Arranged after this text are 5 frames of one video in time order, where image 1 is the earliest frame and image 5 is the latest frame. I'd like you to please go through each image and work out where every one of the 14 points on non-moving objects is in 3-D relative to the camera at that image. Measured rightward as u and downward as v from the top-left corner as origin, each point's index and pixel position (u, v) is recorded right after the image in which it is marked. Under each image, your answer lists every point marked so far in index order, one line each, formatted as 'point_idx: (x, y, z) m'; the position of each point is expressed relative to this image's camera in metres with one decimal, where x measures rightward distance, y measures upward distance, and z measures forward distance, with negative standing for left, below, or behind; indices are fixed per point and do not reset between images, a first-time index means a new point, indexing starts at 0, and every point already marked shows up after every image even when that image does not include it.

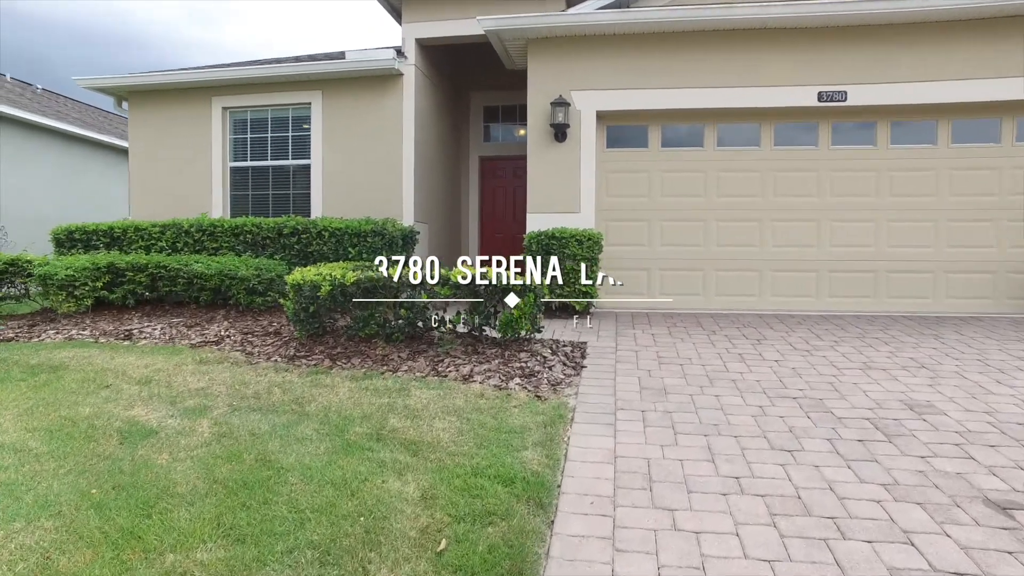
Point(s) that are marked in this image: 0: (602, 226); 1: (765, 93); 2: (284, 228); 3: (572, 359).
0: (+1.1, +0.7, +7.8) m
1: (+2.8, +2.1, +7.2) m
2: (-2.8, +0.7, +8.3) m
3: (+0.5, -0.6, +5.3) m
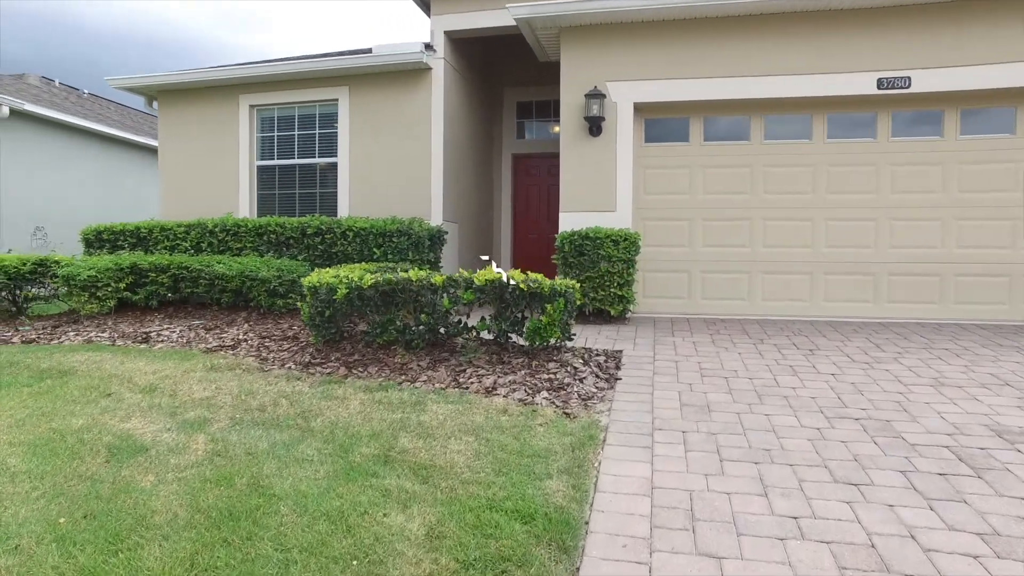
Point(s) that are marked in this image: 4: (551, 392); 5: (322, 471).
0: (+1.4, +0.7, +7.3) m
1: (+3.1, +2.1, +6.7) m
2: (-2.5, +0.7, +8.0) m
3: (+0.7, -0.6, +4.8) m
4: (+0.3, -0.7, +4.3) m
5: (-0.9, -0.9, +3.1) m
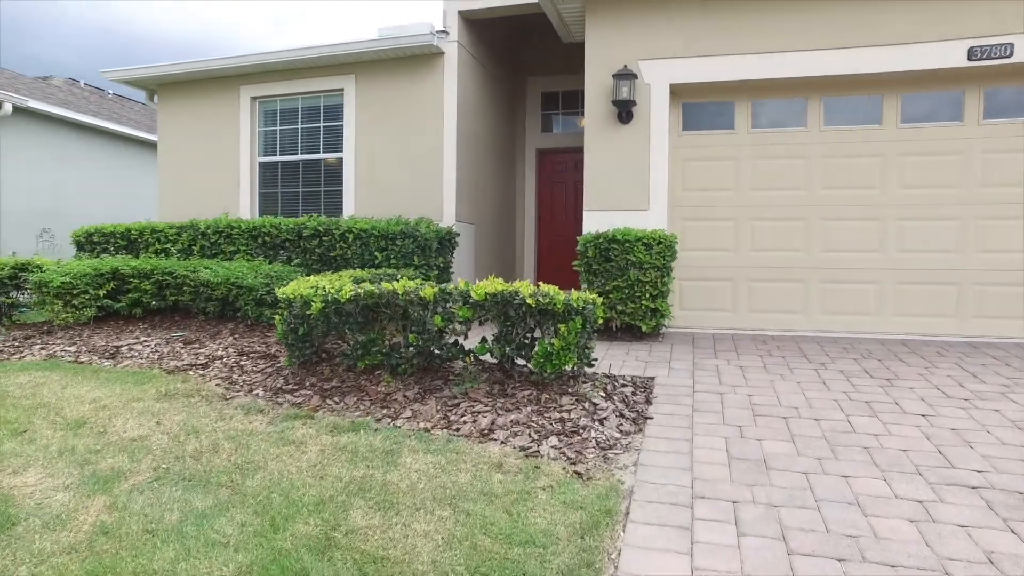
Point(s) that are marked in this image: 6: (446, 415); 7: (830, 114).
0: (+1.6, +0.6, +6.3) m
1: (+3.2, +2.0, +5.6) m
2: (-2.3, +0.6, +7.2) m
3: (+0.7, -0.7, +3.9) m
4: (+0.3, -0.8, +3.4) m
5: (-1.0, -0.9, +2.2) m
6: (-0.4, -0.7, +3.8) m
7: (+2.9, +1.6, +6.0) m
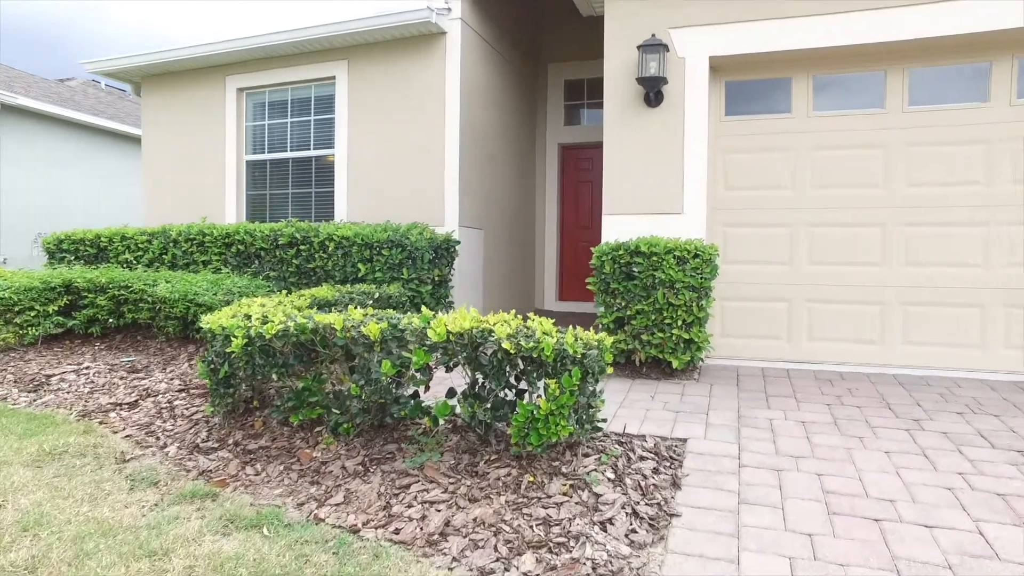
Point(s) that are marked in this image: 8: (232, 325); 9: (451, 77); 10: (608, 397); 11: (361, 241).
0: (+1.6, +0.4, +5.2) m
1: (+3.2, +1.8, +4.3) m
2: (-2.2, +0.5, +6.3) m
3: (+0.6, -0.8, +2.8) m
4: (+0.1, -0.9, +2.3) m
5: (-1.2, -1.1, +1.2) m
6: (-0.5, -0.9, +2.7) m
7: (+2.9, +1.4, +4.7) m
8: (-1.4, -0.2, +3.4) m
9: (-0.6, +2.2, +6.9) m
10: (+0.6, -0.7, +4.1) m
11: (-1.4, +0.4, +5.9) m
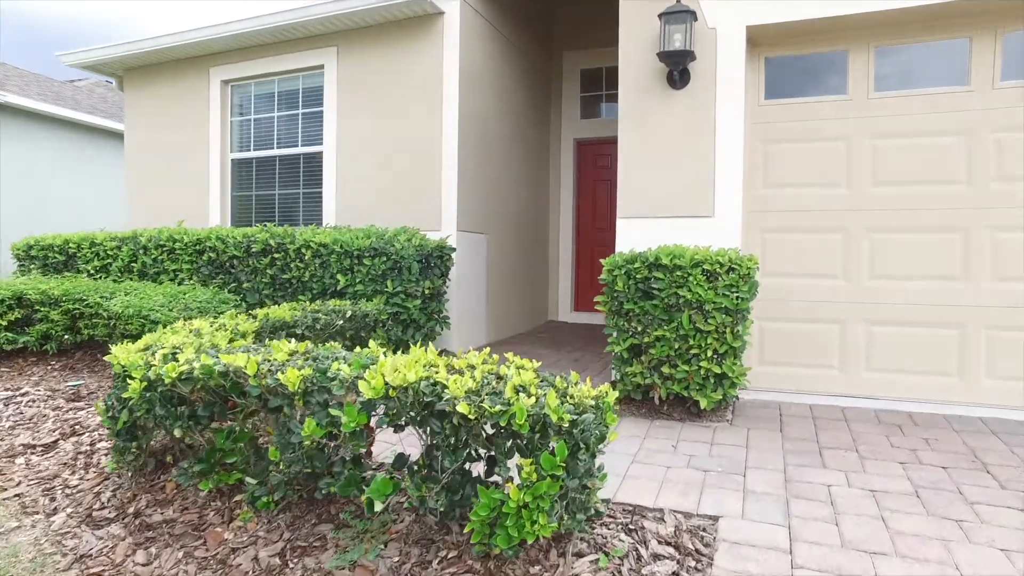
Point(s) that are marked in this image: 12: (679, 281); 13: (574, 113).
0: (+1.6, +0.3, +4.3) m
1: (+3.1, +1.7, +3.4) m
2: (-2.2, +0.4, +5.5) m
3: (+0.5, -1.0, +1.9) m
4: (0.0, -1.0, +1.5) m
5: (-1.4, -1.2, +0.5) m
6: (-0.6, -1.0, +1.9) m
7: (+2.8, +1.3, +3.8) m
8: (-1.5, -0.3, +2.6) m
9: (-0.6, +2.1, +6.2) m
10: (+0.5, -0.8, +3.3) m
11: (-1.3, +0.3, +5.2) m
12: (+0.9, 0.0, +3.6) m
13: (+0.7, +2.1, +7.8) m
